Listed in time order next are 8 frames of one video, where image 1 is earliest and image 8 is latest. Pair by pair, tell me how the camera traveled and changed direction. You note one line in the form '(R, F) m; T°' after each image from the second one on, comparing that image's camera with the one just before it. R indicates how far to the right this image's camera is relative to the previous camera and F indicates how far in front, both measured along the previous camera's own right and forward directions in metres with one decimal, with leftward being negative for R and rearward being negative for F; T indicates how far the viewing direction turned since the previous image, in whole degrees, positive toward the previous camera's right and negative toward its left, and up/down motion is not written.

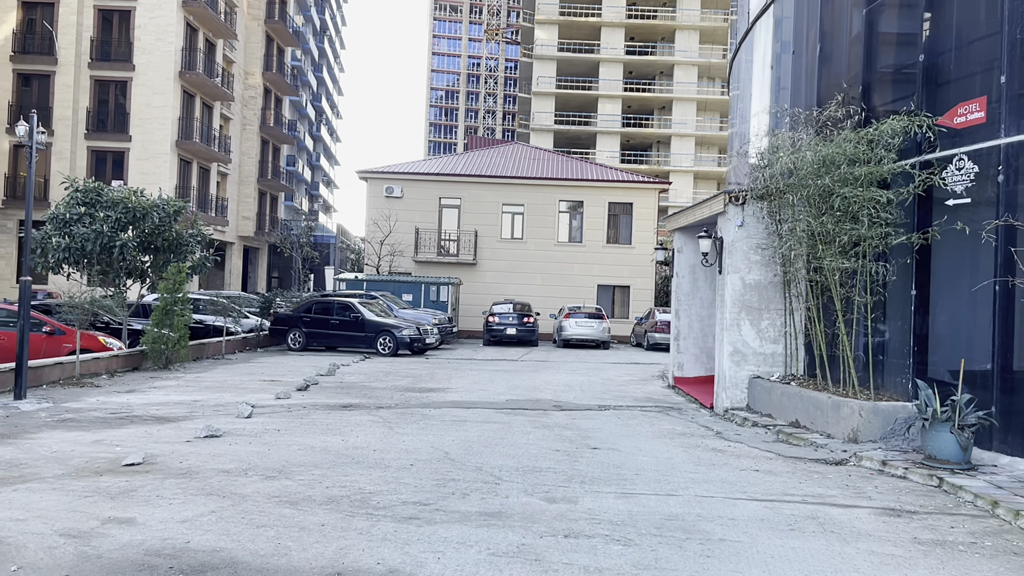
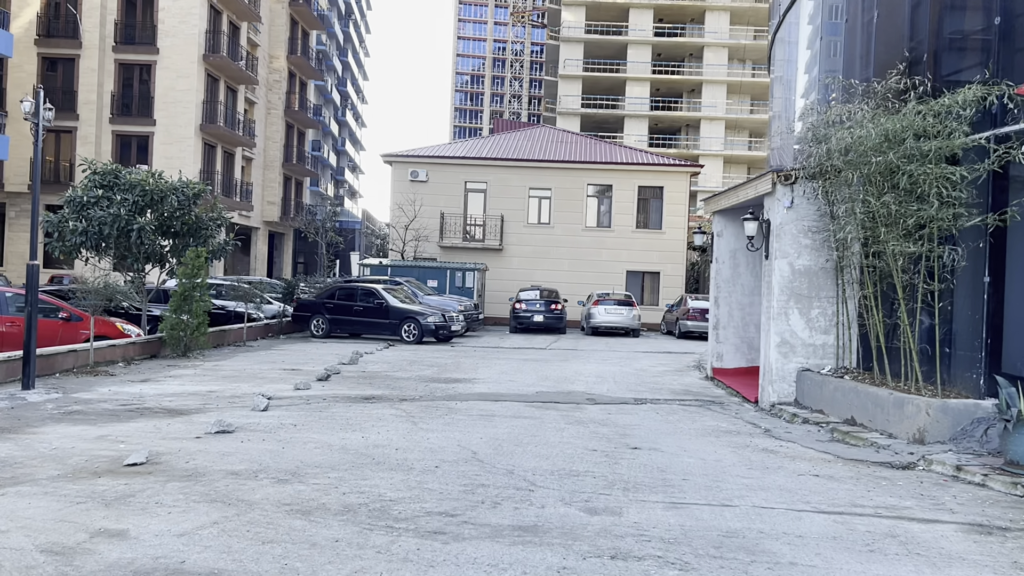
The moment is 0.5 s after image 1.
(-0.1, +0.7) m; -2°
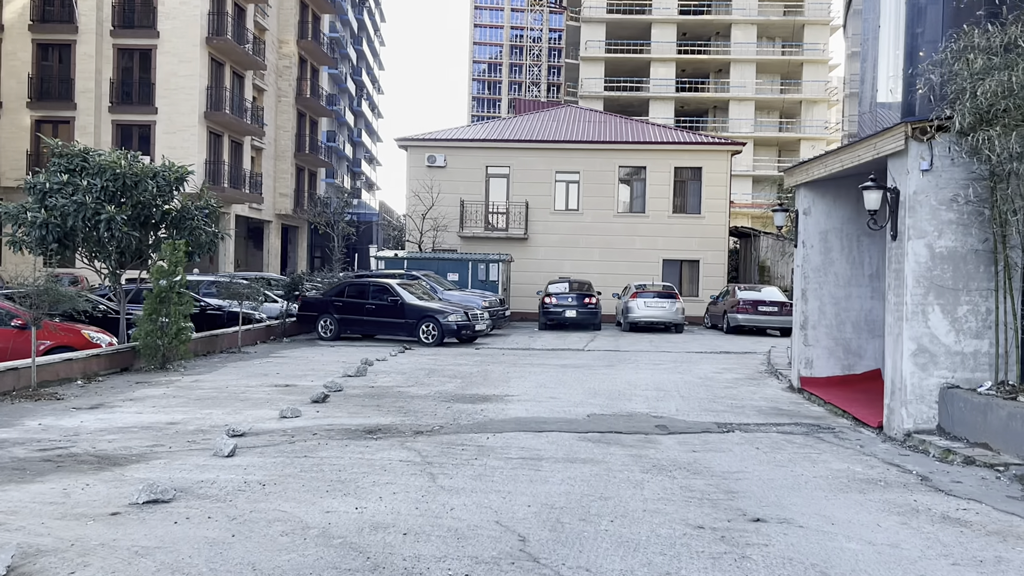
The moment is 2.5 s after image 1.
(-0.3, +2.6) m; -1°
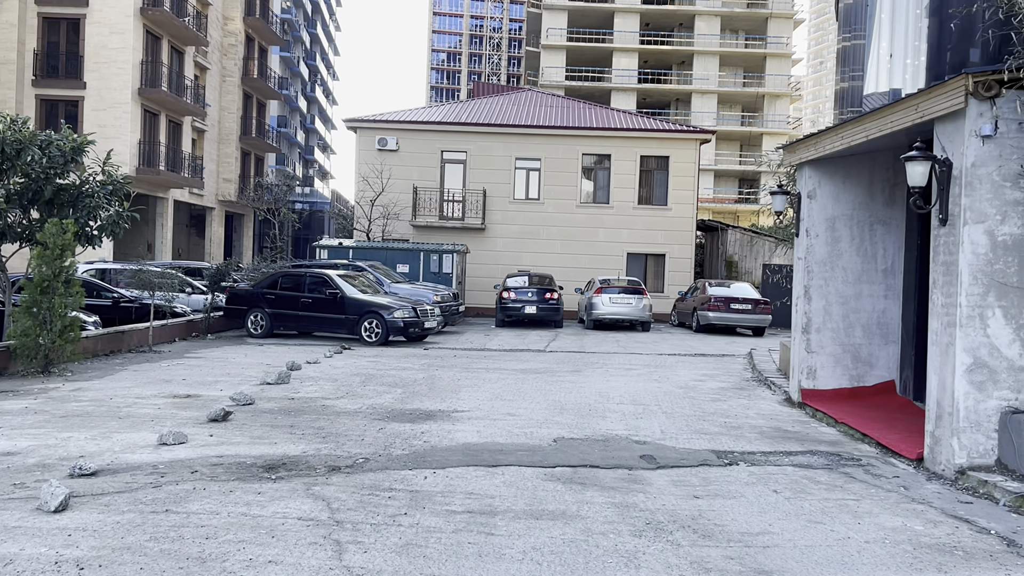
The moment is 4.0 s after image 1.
(+0.1, +1.9) m; +3°
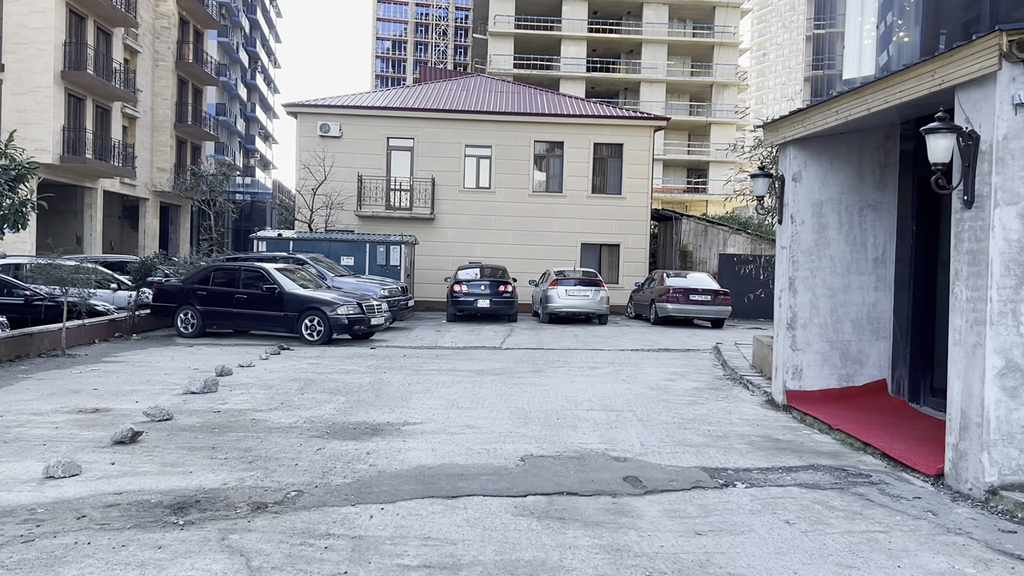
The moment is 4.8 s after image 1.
(-0.1, +1.1) m; +4°
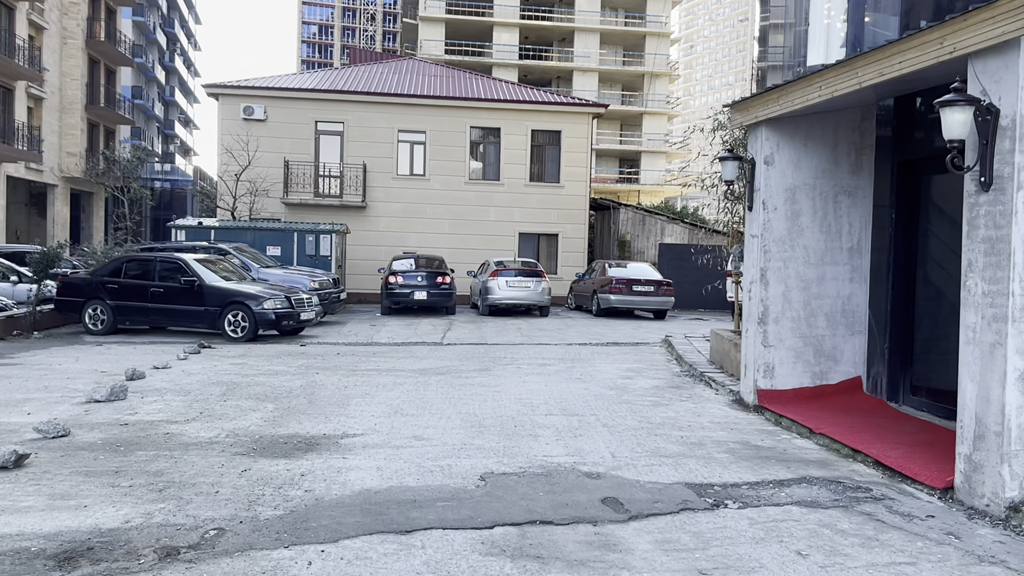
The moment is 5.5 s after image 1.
(-0.2, +0.9) m; +5°
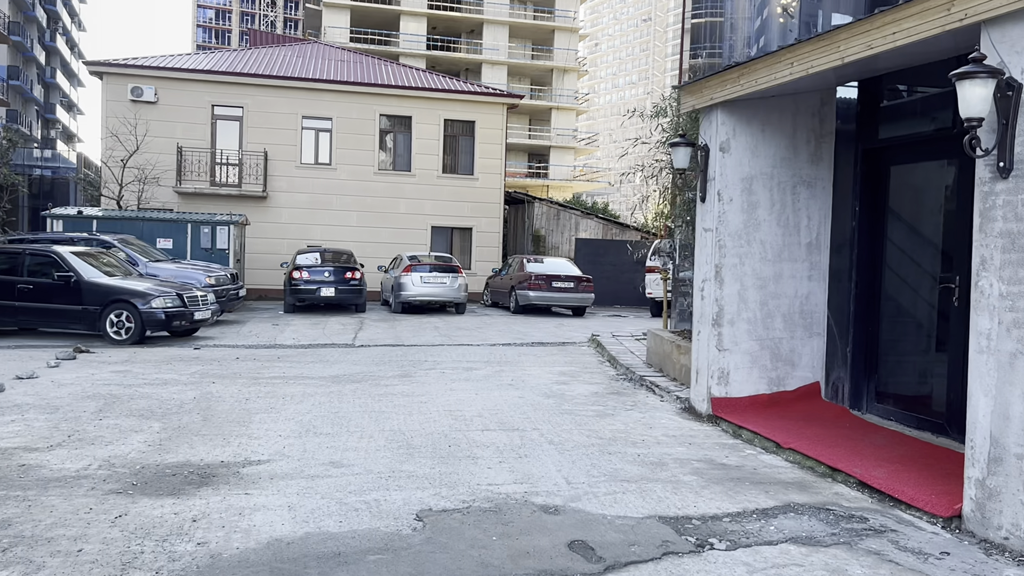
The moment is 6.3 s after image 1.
(-0.2, +1.0) m; +6°
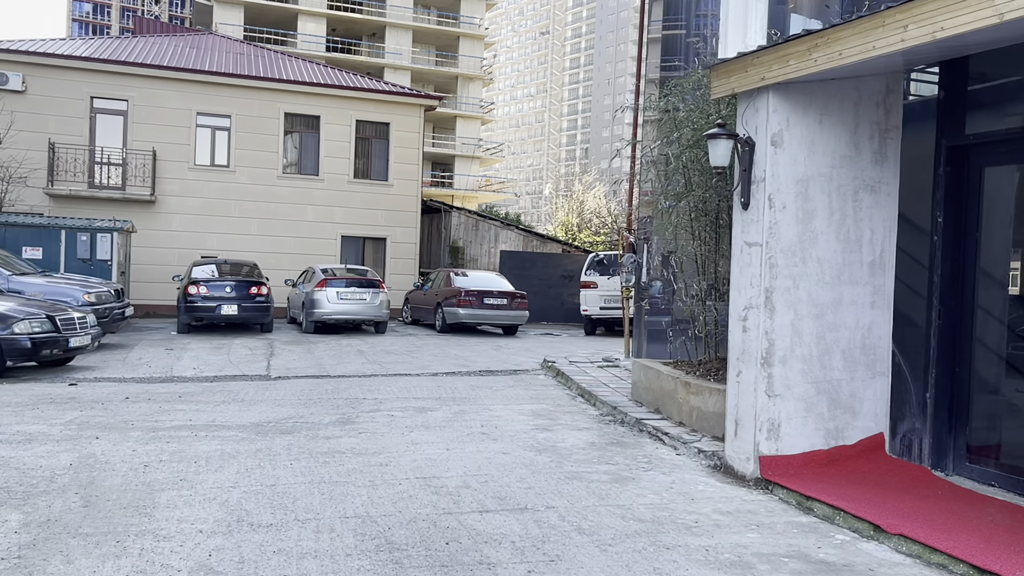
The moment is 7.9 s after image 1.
(-0.7, +1.8) m; +7°
